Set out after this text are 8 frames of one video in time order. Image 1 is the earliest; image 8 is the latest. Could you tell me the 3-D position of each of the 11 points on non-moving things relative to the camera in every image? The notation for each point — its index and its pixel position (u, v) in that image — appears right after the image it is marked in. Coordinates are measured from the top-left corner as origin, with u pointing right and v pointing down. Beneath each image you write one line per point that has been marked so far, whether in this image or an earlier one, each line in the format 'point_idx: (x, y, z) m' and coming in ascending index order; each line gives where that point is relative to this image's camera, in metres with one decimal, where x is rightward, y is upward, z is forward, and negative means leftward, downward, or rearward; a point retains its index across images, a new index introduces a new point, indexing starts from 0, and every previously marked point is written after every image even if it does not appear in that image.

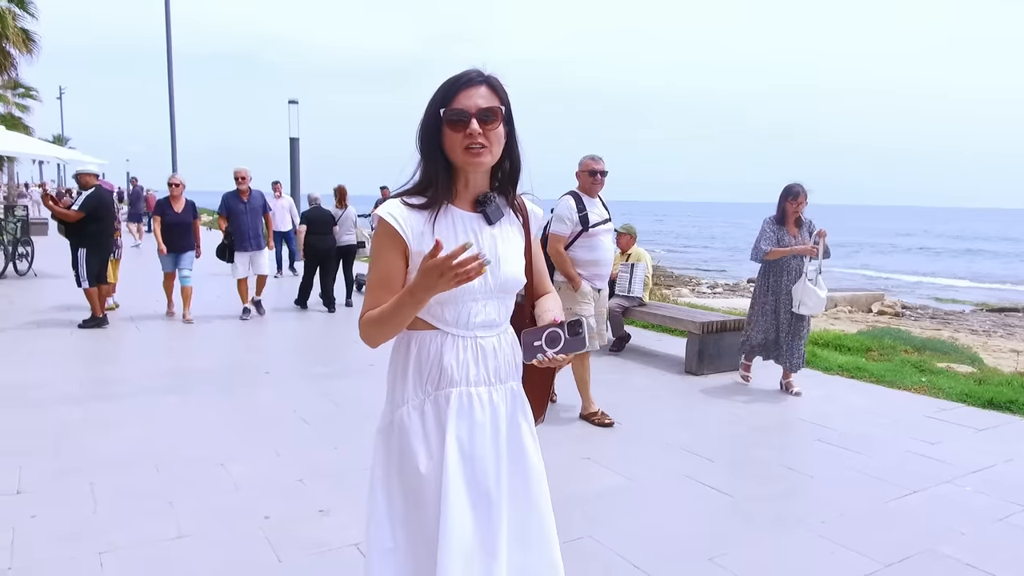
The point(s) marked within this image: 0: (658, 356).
0: (+1.4, -0.7, +7.3) m
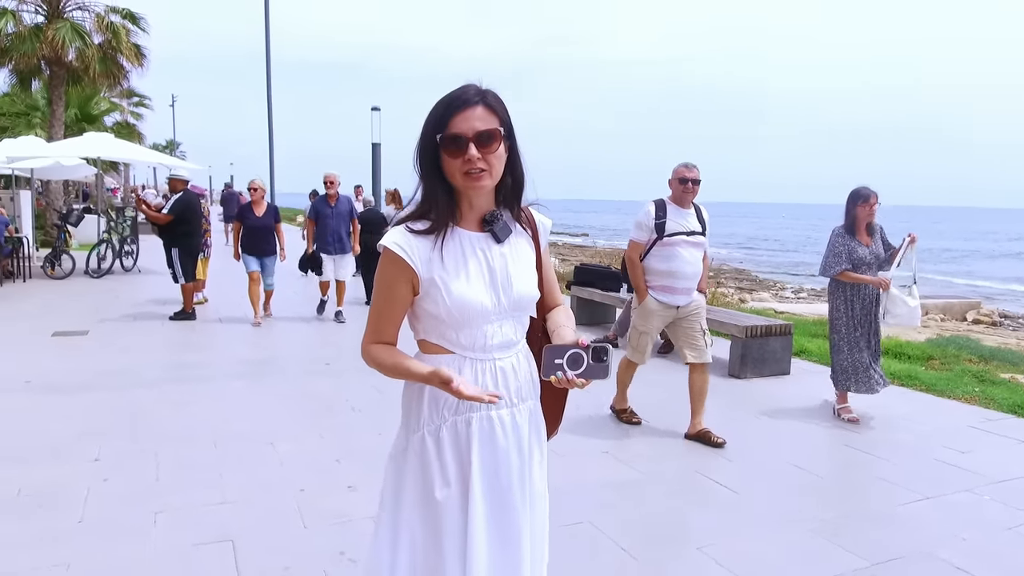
0: (+1.9, -0.7, +7.4) m
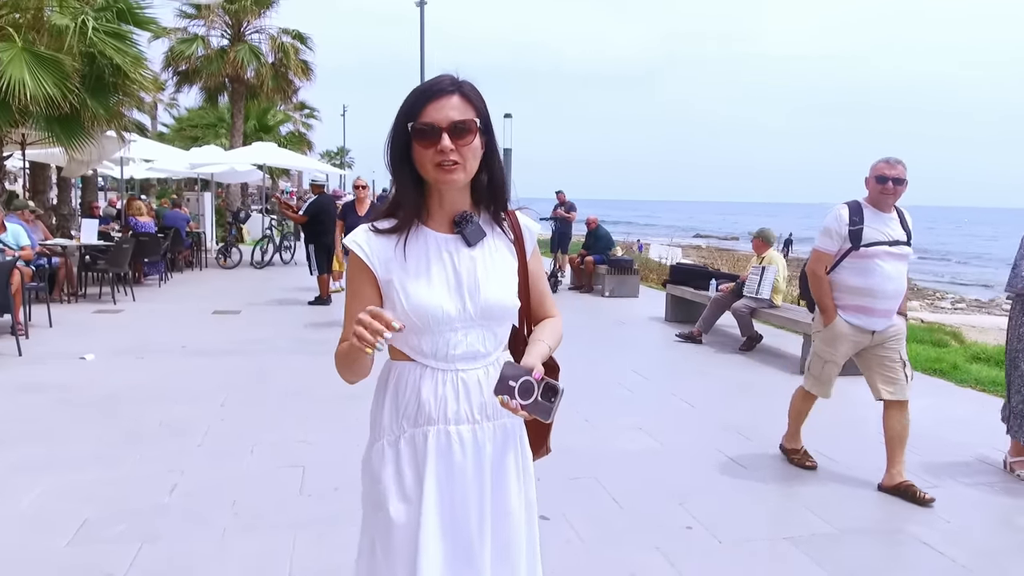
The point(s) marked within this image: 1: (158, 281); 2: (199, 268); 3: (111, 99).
0: (+2.7, -0.7, +7.5) m
1: (-5.7, +0.1, +12.1) m
2: (-6.2, +0.4, +14.8) m
3: (-5.7, +2.7, +10.6) m
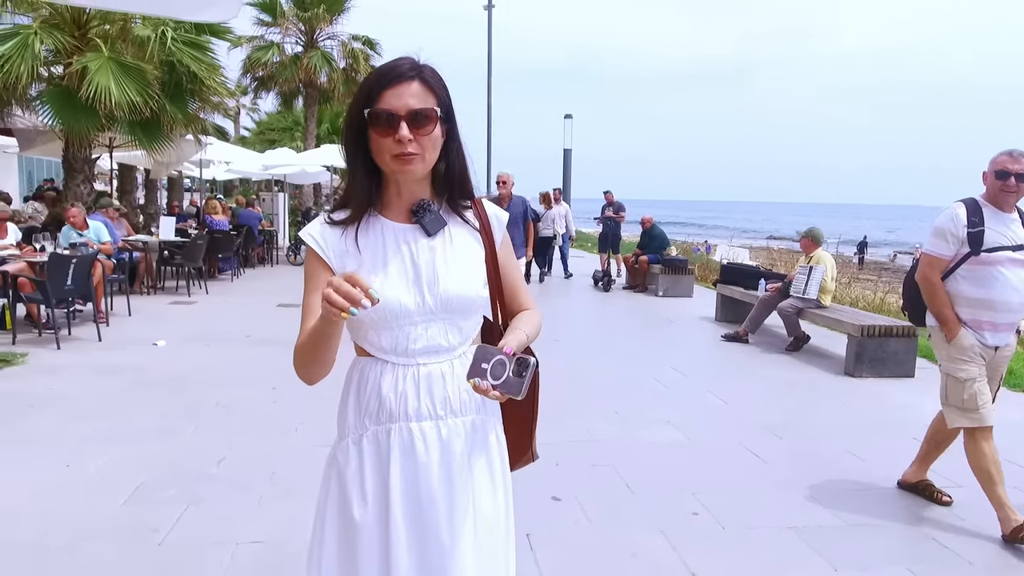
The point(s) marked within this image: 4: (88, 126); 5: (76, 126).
0: (+3.2, -0.7, +7.4) m
1: (-4.8, +0.2, +12.8) m
2: (-5.0, +0.5, +15.5) m
3: (-4.9, +2.8, +11.3) m
4: (-5.6, +2.1, +9.9) m
5: (-5.7, +2.1, +9.9) m
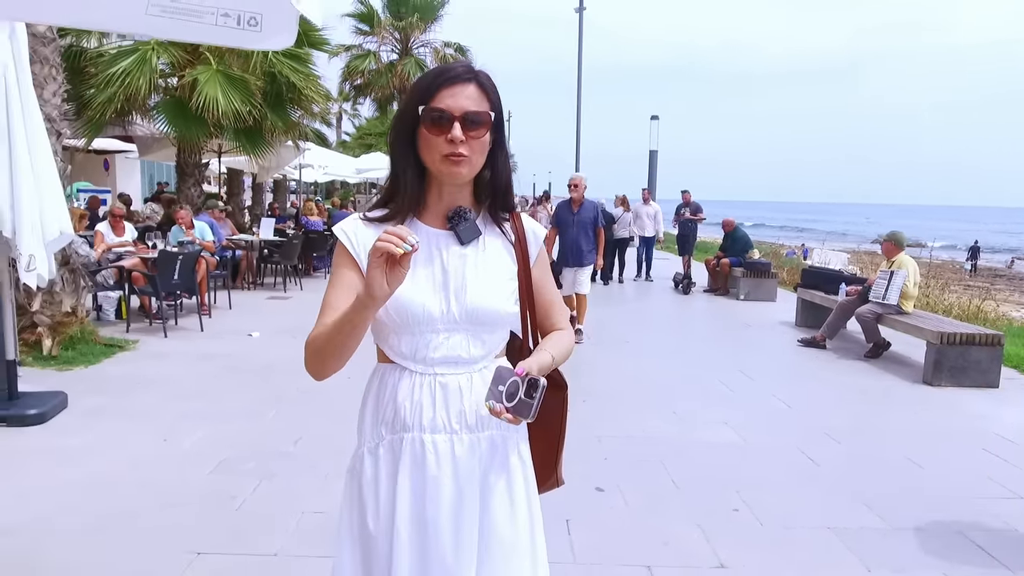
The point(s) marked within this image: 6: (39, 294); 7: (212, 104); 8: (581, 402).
0: (+3.8, -0.7, +7.2) m
1: (-3.4, +0.3, +13.6) m
2: (-3.3, +0.5, +16.2) m
3: (-3.6, +2.8, +12.0) m
4: (-4.5, +2.2, +10.7) m
5: (-4.6, +2.2, +10.7) m
6: (-3.8, -0.1, +6.0) m
7: (-4.1, +2.5, +10.3) m
8: (+0.5, -0.9, +5.6) m
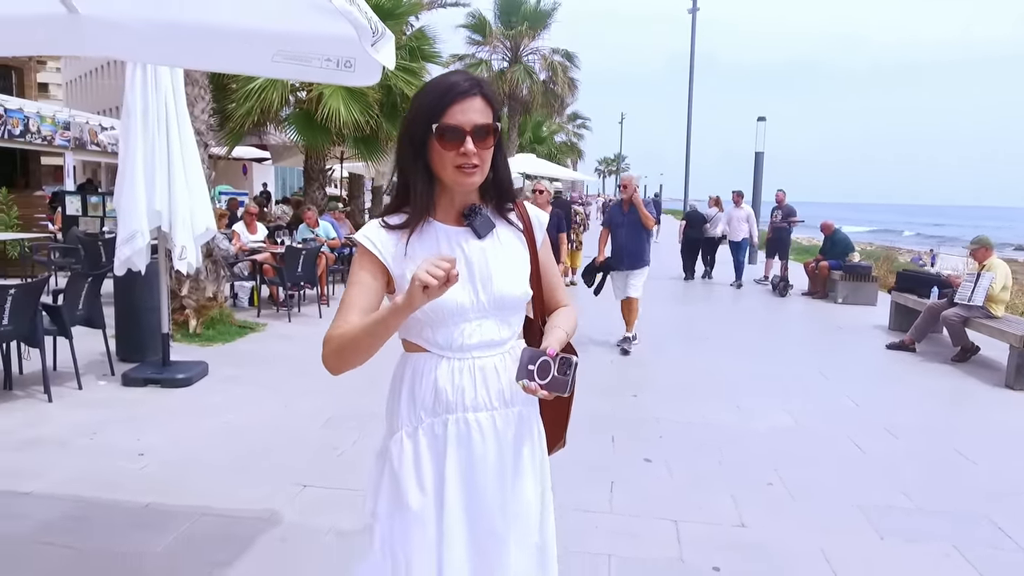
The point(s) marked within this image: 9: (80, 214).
0: (+4.6, -0.8, +7.1) m
1: (-1.5, +0.3, +14.5) m
2: (-1.0, +0.6, +17.1) m
3: (-1.9, +2.9, +13.0) m
4: (-3.0, +2.3, +11.9) m
5: (-3.1, +2.3, +11.9) m
6: (-3.1, +0.1, +7.1) m
7: (-2.7, +2.6, +11.3) m
8: (+1.1, -0.8, +6.0) m
9: (-6.6, +1.1, +11.4) m
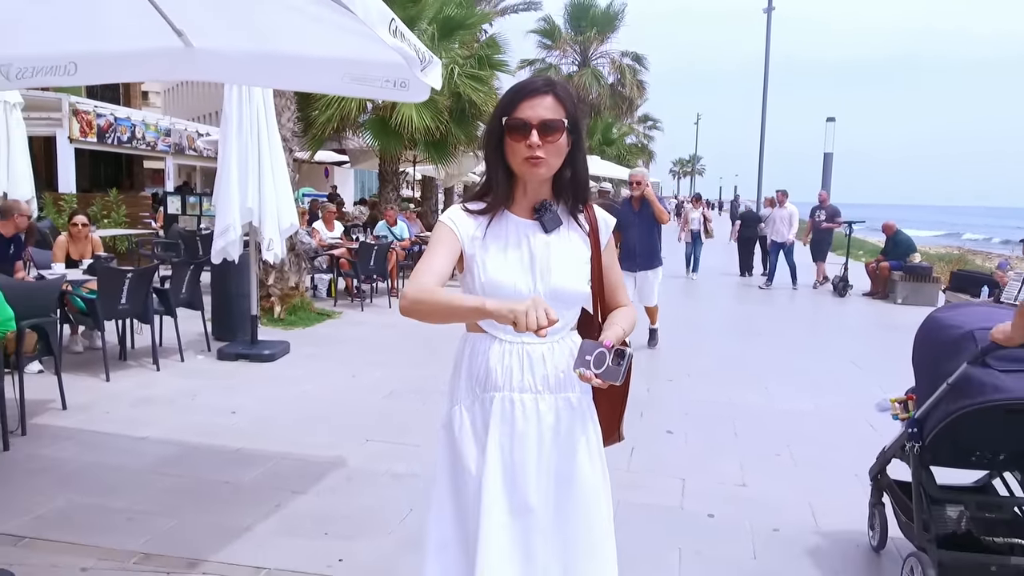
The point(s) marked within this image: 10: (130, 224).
0: (+5.1, -0.8, +7.2) m
1: (-0.3, +0.4, +15.2) m
2: (+0.5, +0.6, +17.7) m
3: (-0.8, +3.0, +13.7) m
4: (-2.0, +2.4, +12.7) m
5: (-2.1, +2.4, +12.7) m
6: (-2.6, +0.2, +8.0) m
7: (-1.7, +2.7, +12.1) m
8: (+1.5, -0.8, +6.4) m
9: (-5.6, +1.3, +12.6) m
10: (-7.6, +1.3, +14.9) m
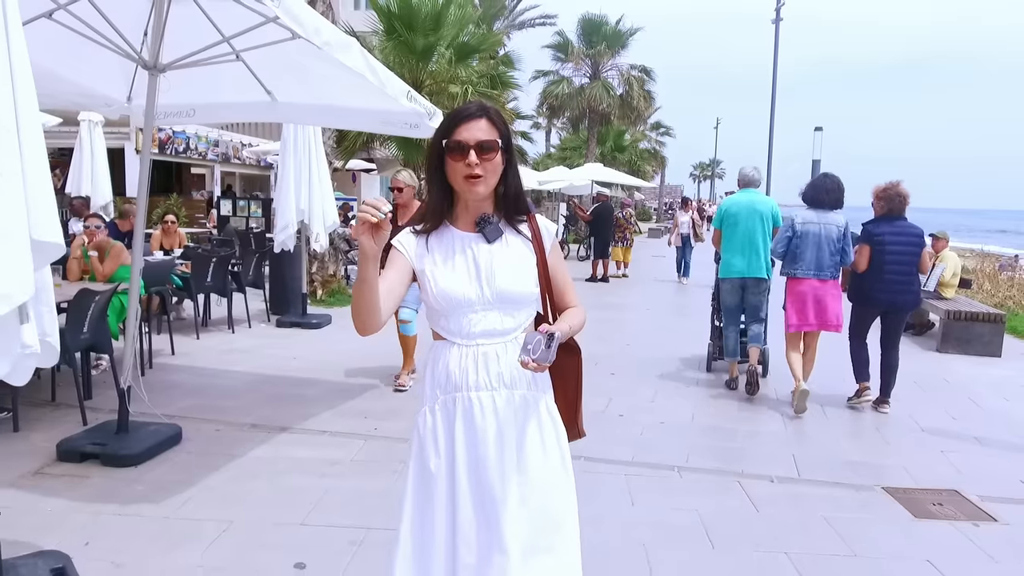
0: (+5.1, -0.6, +8.8) m
1: (-0.1, +0.5, +16.9) m
2: (+0.8, +0.8, +19.4) m
3: (-0.6, +3.1, +15.5) m
4: (-1.8, +2.6, +14.5) m
5: (-2.0, +2.5, +14.6) m
6: (-2.6, +0.3, +9.8) m
7: (-1.6, +2.9, +14.0) m
8: (+1.4, -0.6, +8.1) m
9: (-5.4, +1.4, +14.5) m
10: (-7.4, +1.4, +17.0) m
